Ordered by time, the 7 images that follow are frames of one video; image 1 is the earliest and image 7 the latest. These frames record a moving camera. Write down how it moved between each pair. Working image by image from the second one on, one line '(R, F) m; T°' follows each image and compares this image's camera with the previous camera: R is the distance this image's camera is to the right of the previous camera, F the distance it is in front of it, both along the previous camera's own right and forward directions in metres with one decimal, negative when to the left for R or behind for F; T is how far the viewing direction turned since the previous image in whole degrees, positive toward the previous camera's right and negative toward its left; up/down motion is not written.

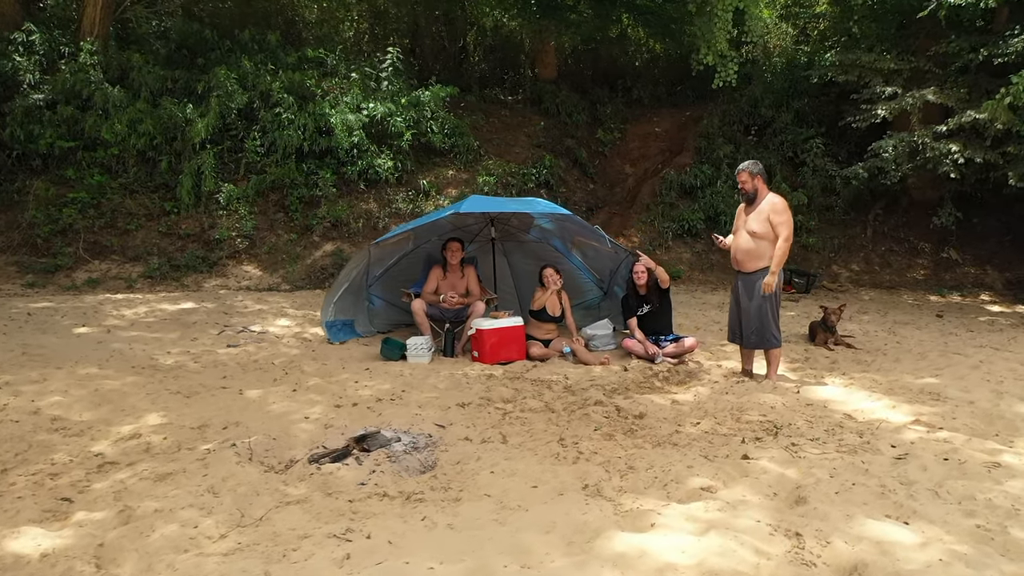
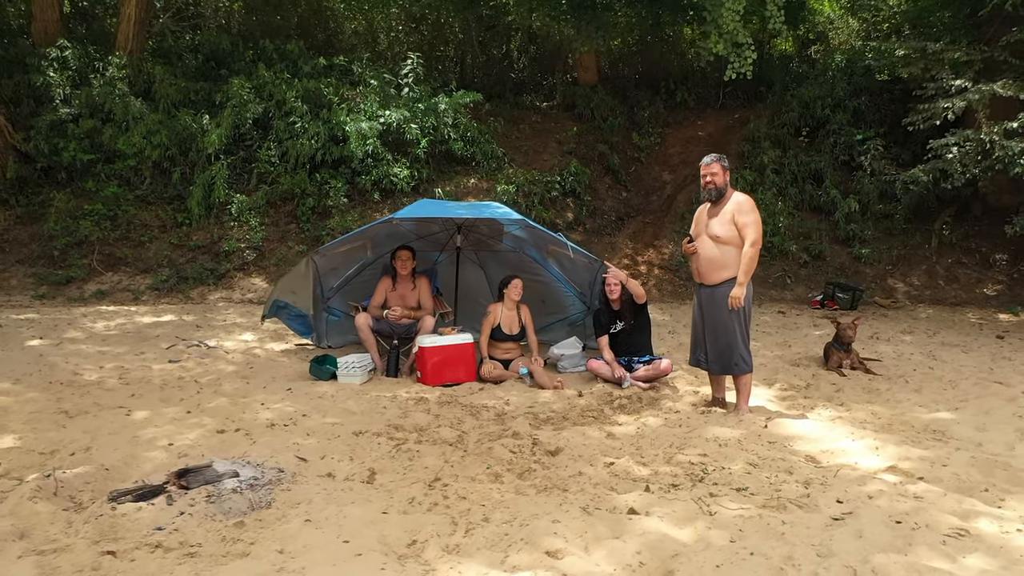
(+0.8, +0.6) m; -7°
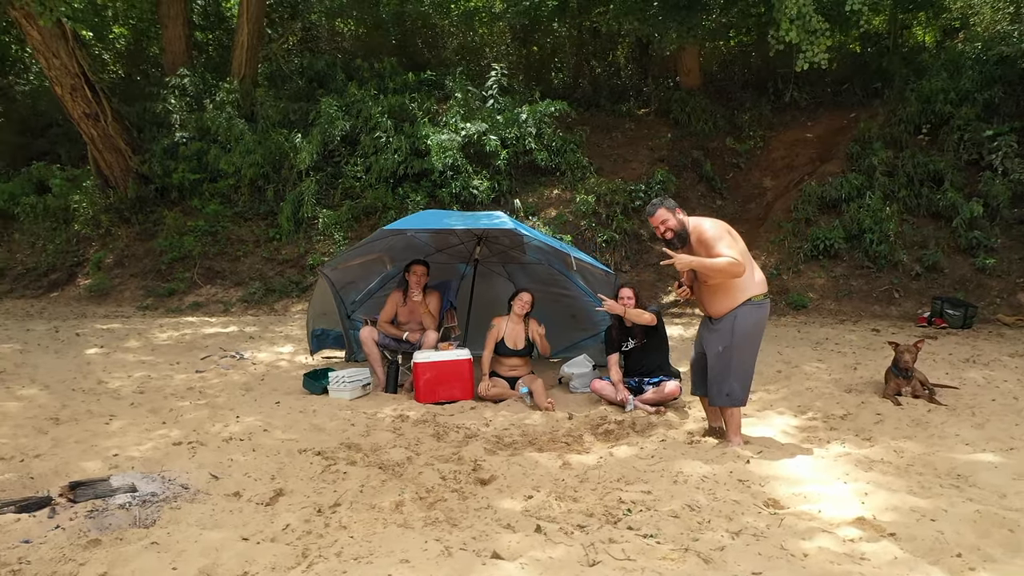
(+0.9, +0.3) m; -11°
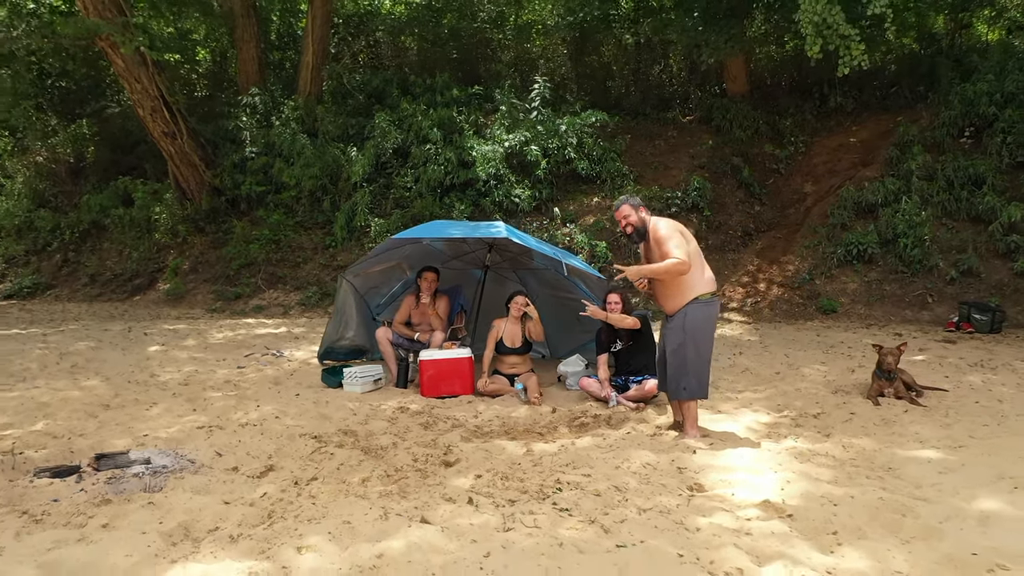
(+0.5, -0.4) m; -6°
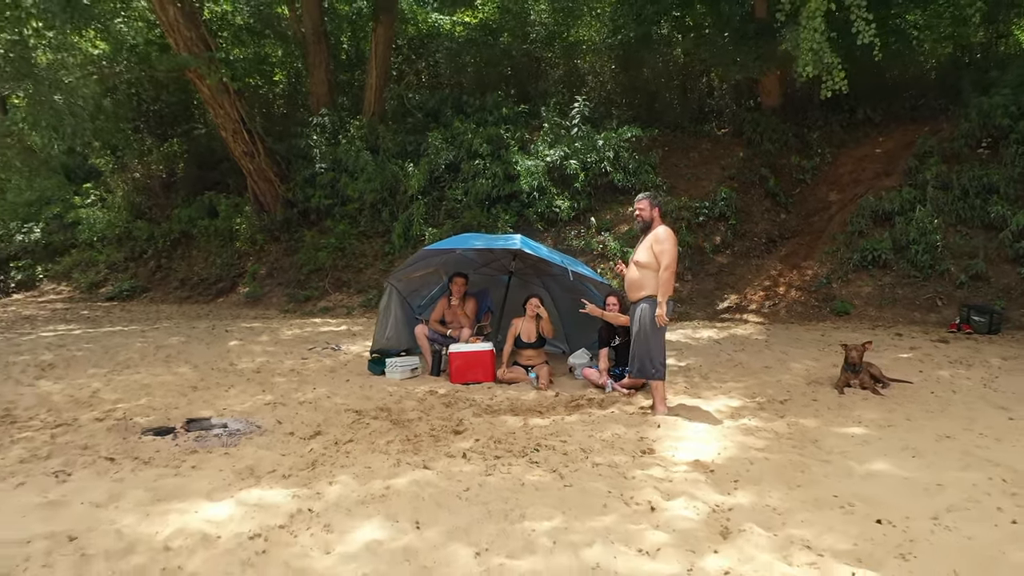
(+0.4, -0.8) m; -5°
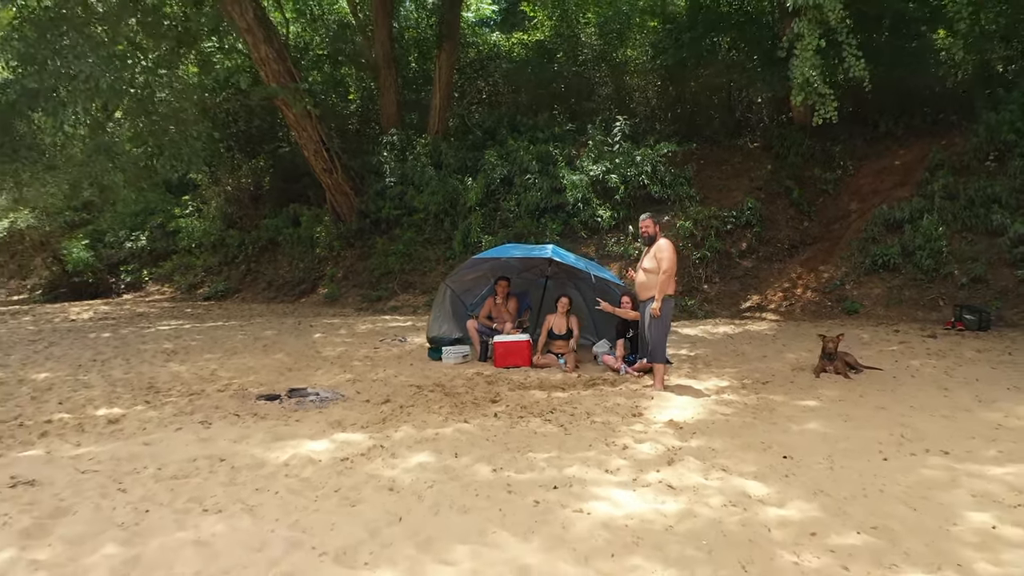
(+0.3, -1.2) m; -5°
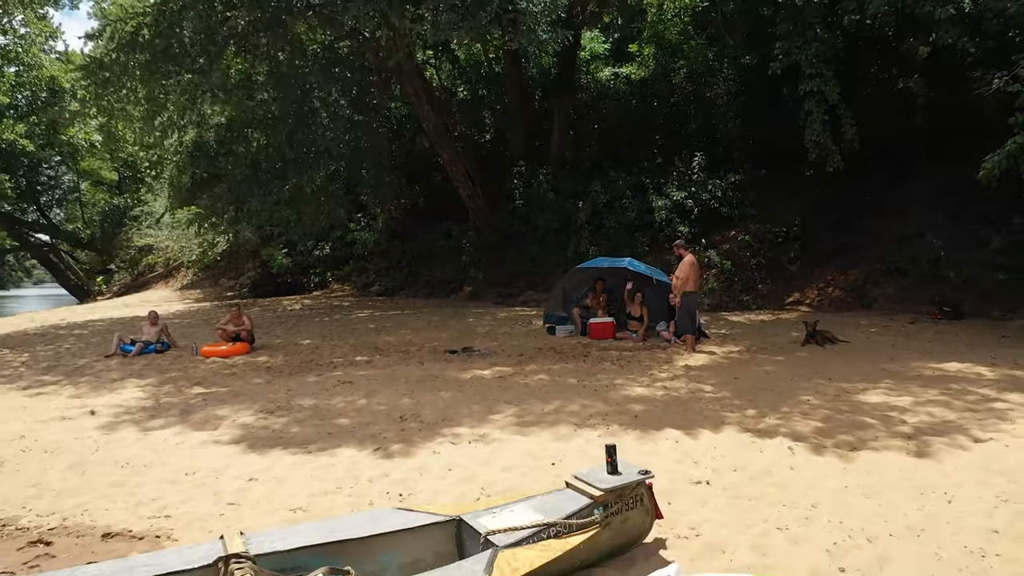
(+0.4, -3.6) m; -9°
